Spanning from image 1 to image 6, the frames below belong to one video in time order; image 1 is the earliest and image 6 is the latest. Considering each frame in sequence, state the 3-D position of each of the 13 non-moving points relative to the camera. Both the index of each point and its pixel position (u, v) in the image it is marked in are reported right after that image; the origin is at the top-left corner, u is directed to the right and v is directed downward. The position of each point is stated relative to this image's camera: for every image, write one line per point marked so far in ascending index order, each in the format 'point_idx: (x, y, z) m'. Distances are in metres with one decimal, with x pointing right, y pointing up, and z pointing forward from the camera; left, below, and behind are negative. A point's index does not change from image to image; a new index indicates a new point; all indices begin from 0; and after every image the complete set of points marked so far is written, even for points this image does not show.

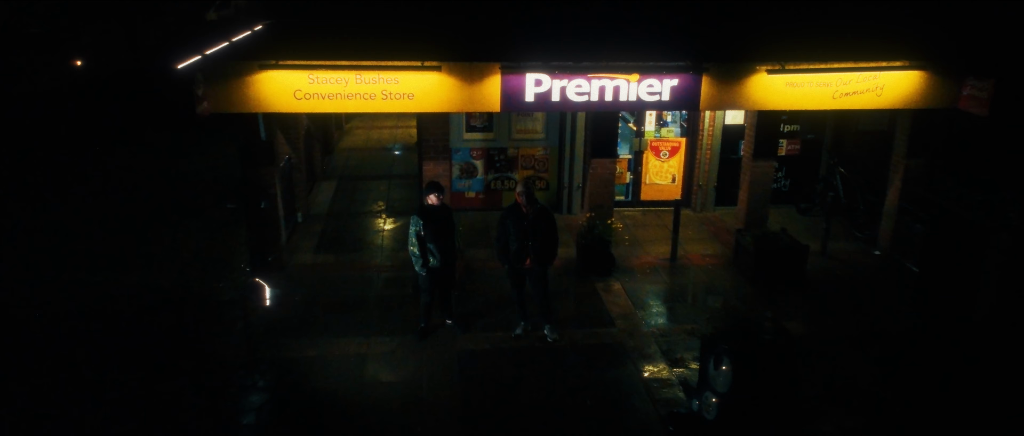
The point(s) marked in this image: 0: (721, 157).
0: (+3.2, +0.9, +12.0) m
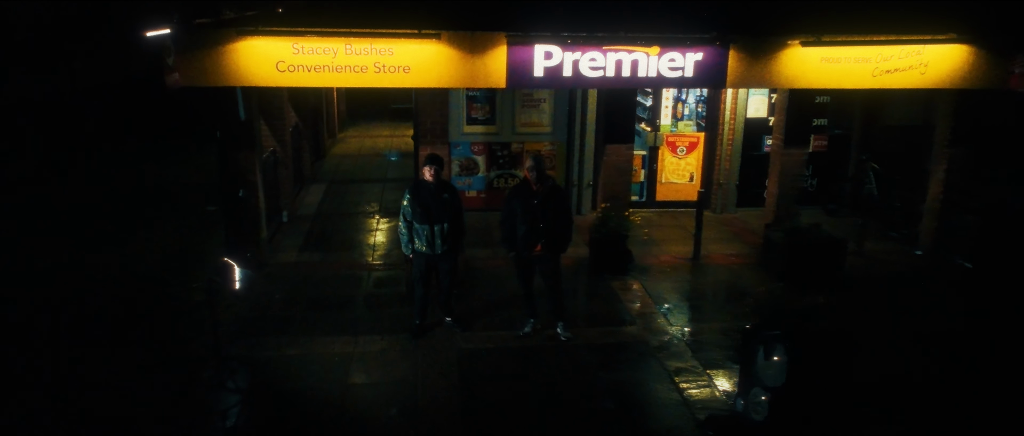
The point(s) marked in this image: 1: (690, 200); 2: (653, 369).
0: (+3.2, +0.9, +11.1) m
1: (+2.6, +0.3, +11.4) m
2: (+1.2, -1.3, +6.8) m
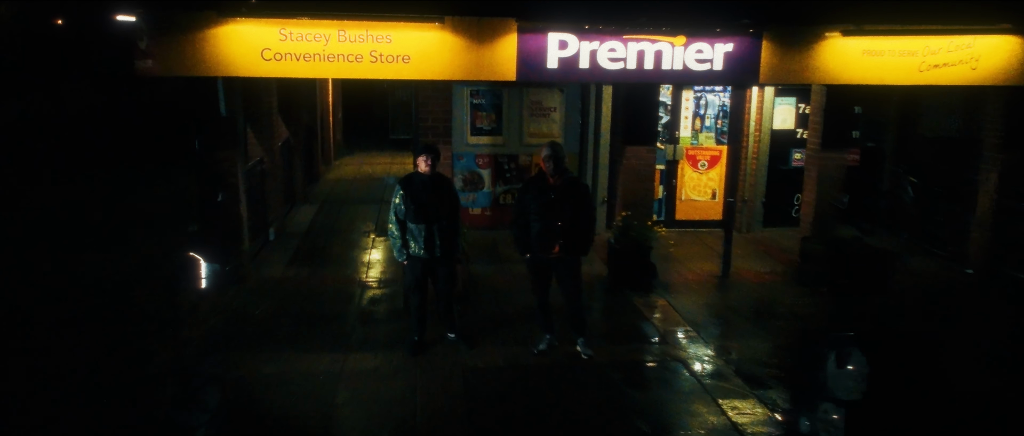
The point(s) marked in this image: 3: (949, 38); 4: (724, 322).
0: (+3.3, +0.7, +10.2) m
1: (+2.7, 0.0, +10.5) m
2: (+1.3, -1.3, +5.9) m
3: (+4.2, +1.8, +7.7) m
4: (+2.0, -1.0, +7.4) m
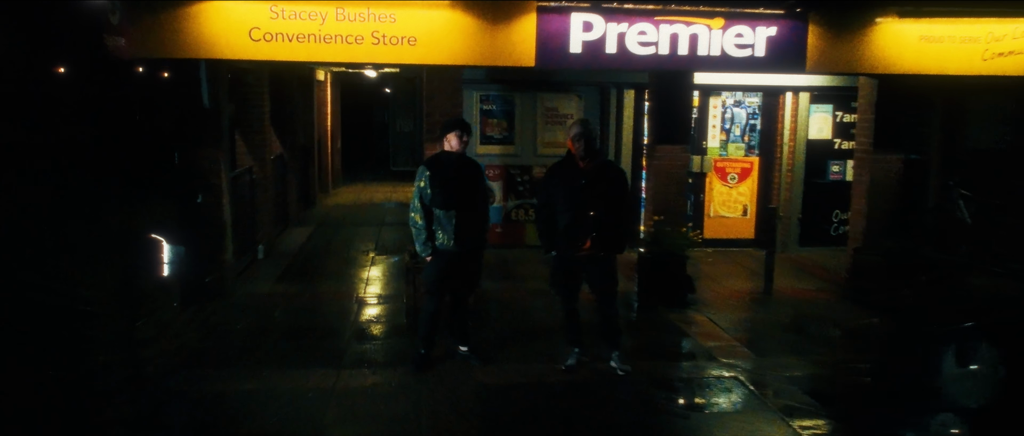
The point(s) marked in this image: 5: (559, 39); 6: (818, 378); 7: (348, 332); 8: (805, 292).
0: (+3.5, +0.5, +9.4) m
1: (+2.8, -0.2, +9.6) m
2: (+1.5, -1.2, +4.9) m
3: (+4.4, +1.7, +6.9) m
4: (+2.1, -1.0, +6.4) m
5: (+0.4, +1.5, +6.6) m
6: (+2.2, -1.1, +5.6) m
7: (-1.3, -0.9, +6.4) m
8: (+2.9, -0.7, +7.8) m
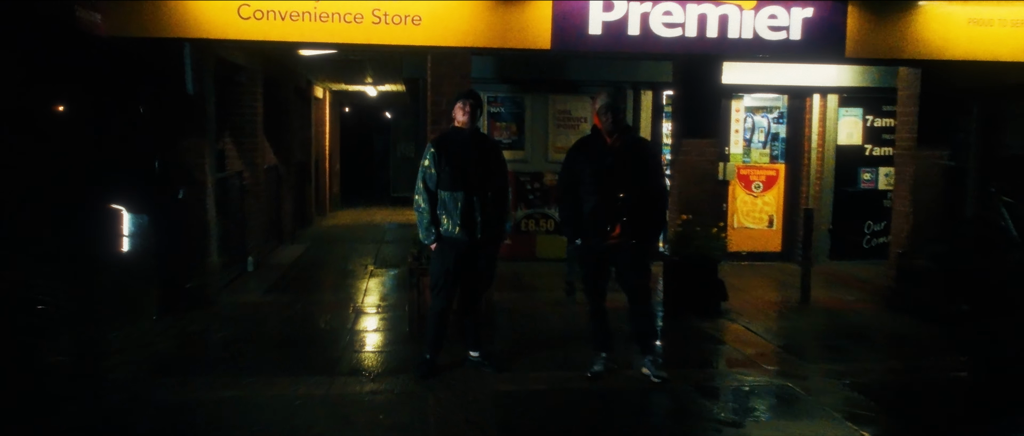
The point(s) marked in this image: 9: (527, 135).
0: (+3.6, +0.3, +8.8) m
1: (+2.9, -0.4, +9.0) m
2: (+1.6, -1.1, +4.2) m
3: (+4.5, +1.7, +6.4) m
4: (+2.2, -0.9, +5.7) m
5: (+0.5, +1.5, +6.0) m
6: (+2.3, -1.0, +4.9) m
7: (-1.2, -0.9, +5.7) m
8: (+3.0, -0.8, +7.1) m
9: (+0.2, +0.9, +8.4) m
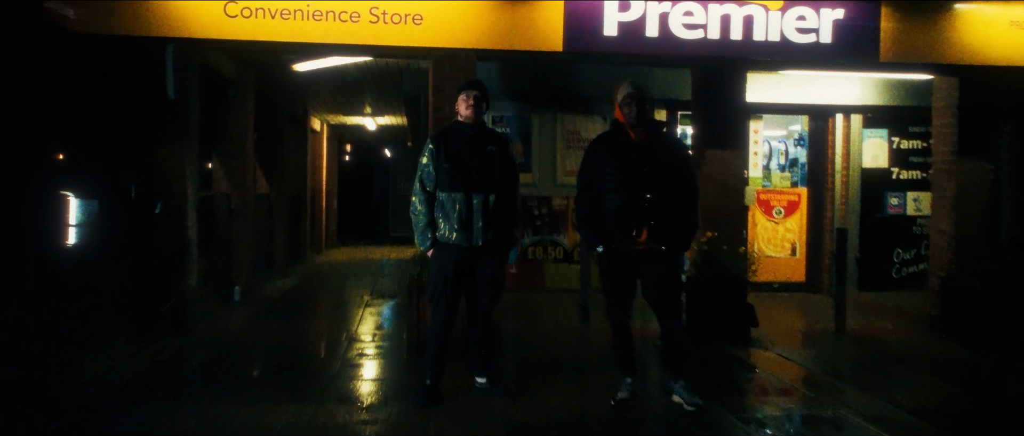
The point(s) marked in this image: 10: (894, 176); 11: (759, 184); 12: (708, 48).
0: (+3.6, +0.1, +8.2) m
1: (+3.0, -0.7, +8.4) m
2: (+1.7, -1.1, +3.6) m
3: (+4.6, +1.6, +5.9) m
4: (+2.3, -1.0, +5.1) m
5: (+0.6, +1.4, +5.6) m
6: (+2.4, -1.1, +4.3) m
7: (-1.1, -1.0, +5.1) m
8: (+3.1, -0.9, +6.5) m
9: (+0.2, +0.6, +7.9) m
10: (+4.0, +0.4, +8.3) m
11: (+2.6, +0.4, +8.3) m
12: (+1.4, +1.2, +5.7) m
